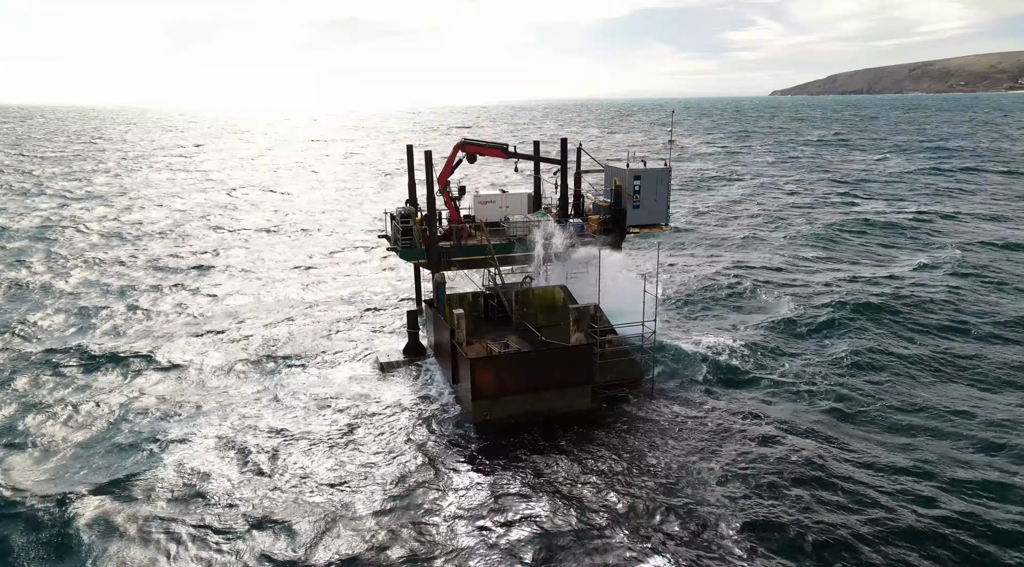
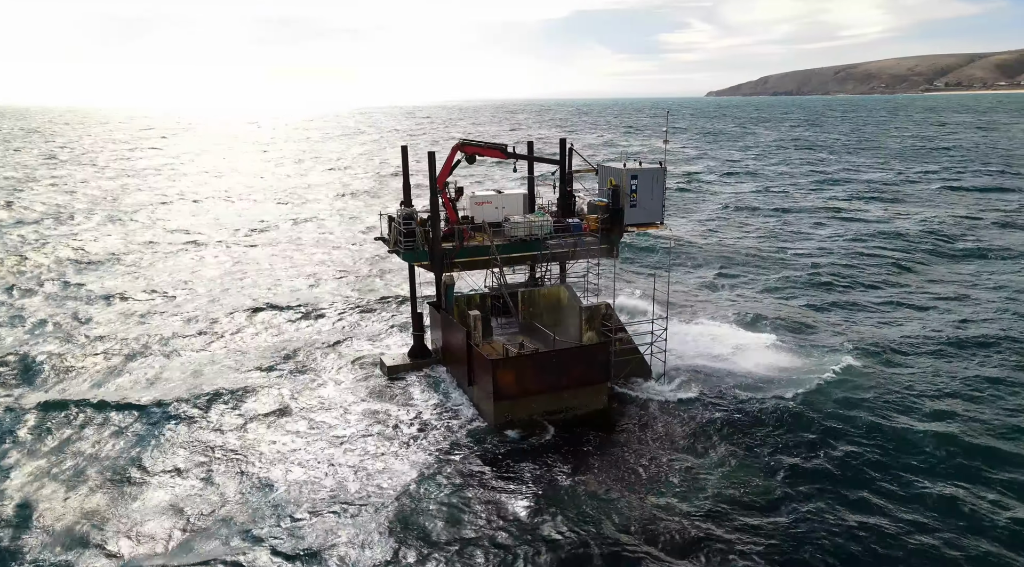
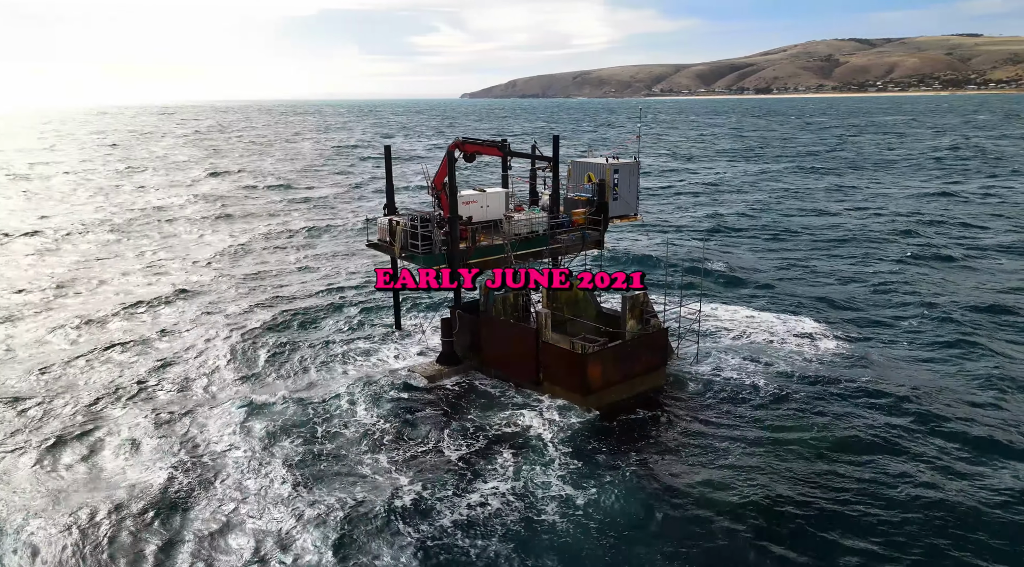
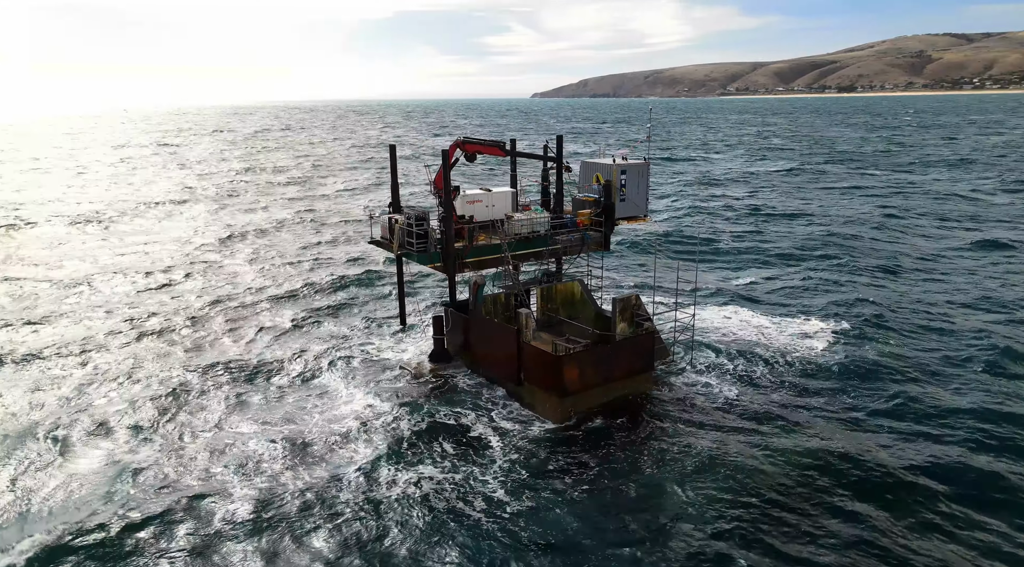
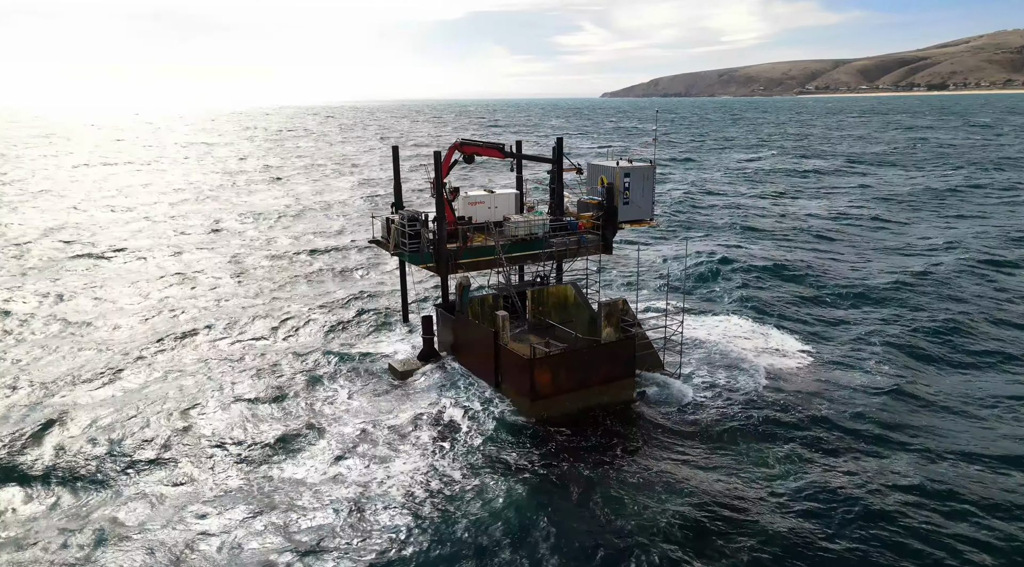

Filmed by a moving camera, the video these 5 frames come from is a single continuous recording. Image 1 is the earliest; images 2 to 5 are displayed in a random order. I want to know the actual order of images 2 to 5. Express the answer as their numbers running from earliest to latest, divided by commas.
2, 5, 4, 3
